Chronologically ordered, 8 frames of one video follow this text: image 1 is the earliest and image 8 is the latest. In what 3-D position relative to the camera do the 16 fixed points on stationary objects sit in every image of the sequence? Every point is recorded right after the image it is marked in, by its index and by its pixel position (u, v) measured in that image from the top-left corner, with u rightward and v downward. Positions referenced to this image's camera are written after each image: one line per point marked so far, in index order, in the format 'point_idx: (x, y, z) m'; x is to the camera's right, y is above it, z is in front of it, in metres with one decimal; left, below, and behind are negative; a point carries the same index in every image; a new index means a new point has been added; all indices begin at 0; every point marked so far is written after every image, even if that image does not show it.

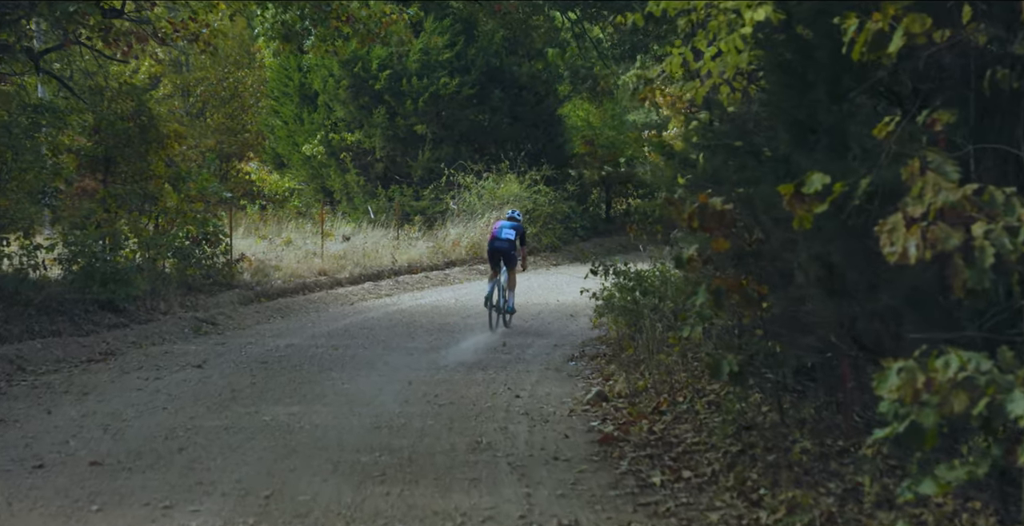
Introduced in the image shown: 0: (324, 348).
0: (-1.8, -0.8, +13.4) m
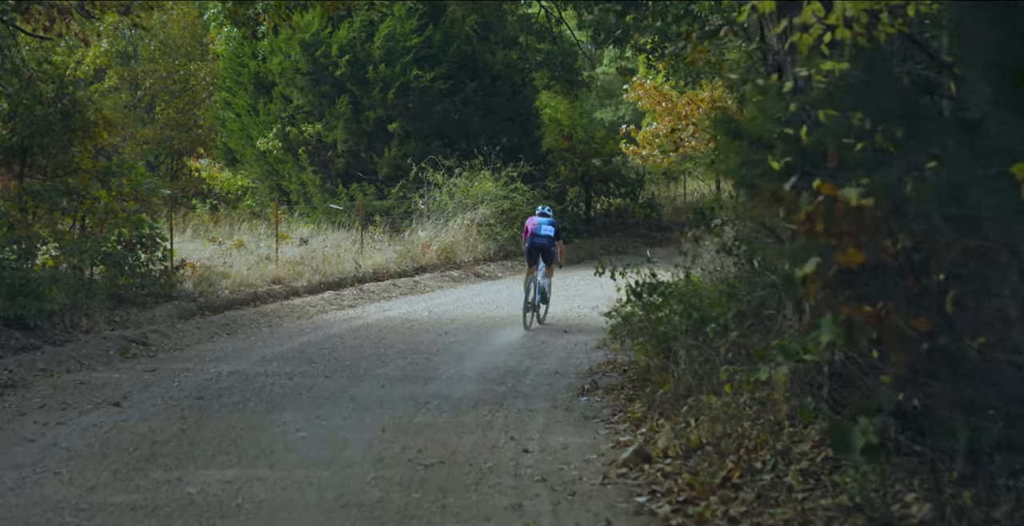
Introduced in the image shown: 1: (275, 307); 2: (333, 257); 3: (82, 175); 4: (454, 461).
0: (-1.8, -0.9, +11.0) m
1: (-2.7, -0.5, +16.7) m
2: (-2.5, +0.1, +19.9) m
3: (-4.2, +0.9, +14.2) m
4: (-0.3, -1.0, +7.4) m
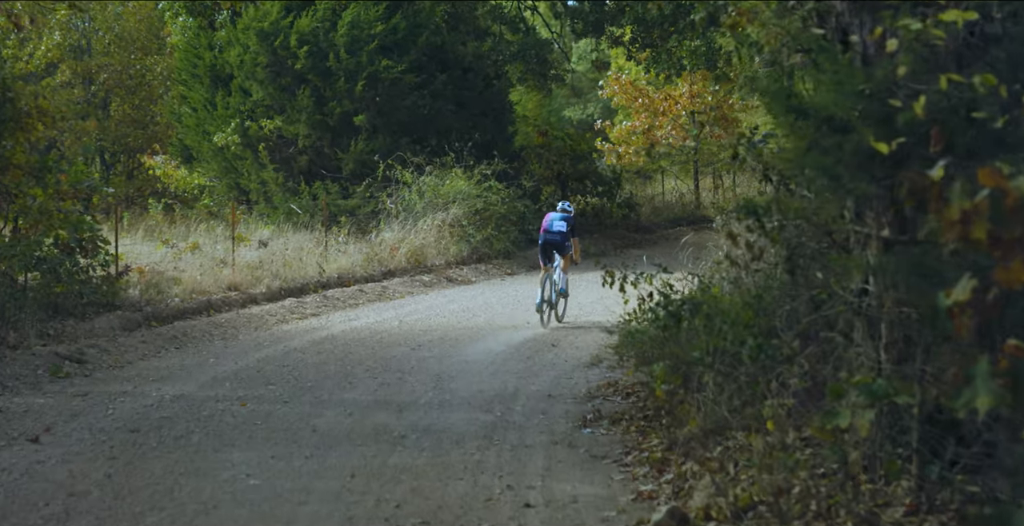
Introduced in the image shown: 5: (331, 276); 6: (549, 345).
0: (-1.9, -0.9, +9.5) m
1: (-3.0, -0.6, +15.2) m
2: (-2.8, 0.0, +18.4) m
3: (-4.4, +0.8, +12.6) m
4: (-0.3, -1.1, +6.0) m
5: (-2.3, -0.2, +18.6) m
6: (+0.3, -0.7, +12.8) m
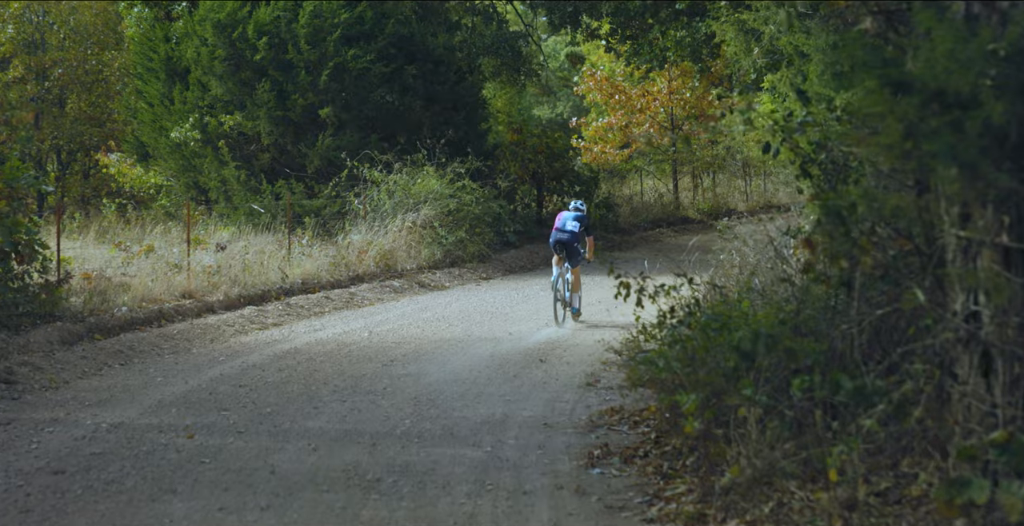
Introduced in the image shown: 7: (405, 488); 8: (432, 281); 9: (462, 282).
0: (-2.0, -1.0, +8.2) m
1: (-3.2, -0.6, +13.8) m
2: (-3.0, 0.0, +17.1) m
3: (-4.5, +0.7, +11.3) m
4: (-0.3, -1.1, +4.7) m
5: (-2.6, -0.2, +17.3) m
6: (+0.2, -0.8, +11.5) m
7: (-0.5, -1.0, +6.6) m
8: (-1.1, -0.2, +19.4) m
9: (-0.7, -0.3, +19.9) m
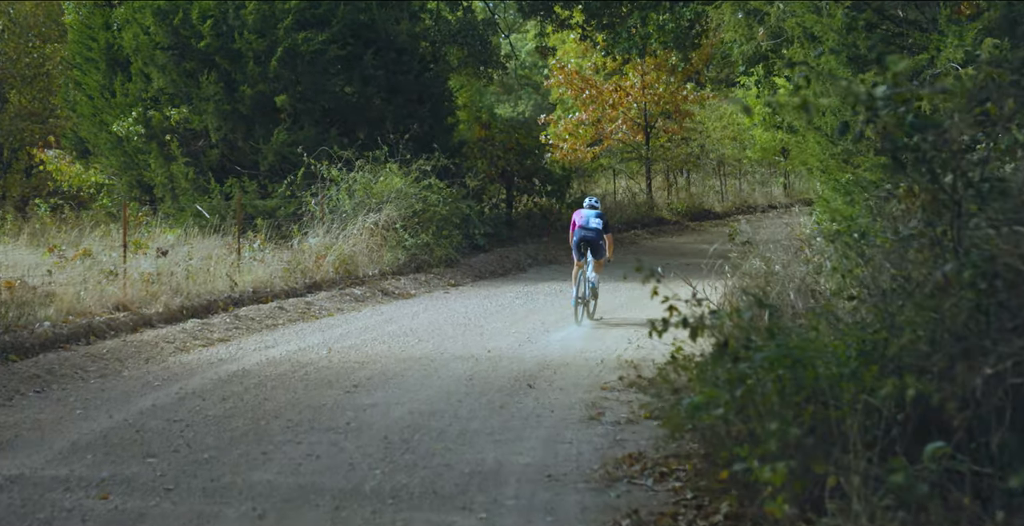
0: (-2.0, -1.0, +6.5) m
1: (-3.3, -0.7, +12.1) m
2: (-3.3, -0.1, +15.4) m
3: (-4.6, +0.7, +9.5) m
4: (-0.2, -1.2, +3.1) m
5: (-2.9, -0.3, +15.6) m
6: (+0.1, -0.8, +9.9) m
7: (-0.5, -1.1, +5.0) m
8: (-1.4, -0.3, +17.8) m
9: (-1.0, -0.3, +18.2) m
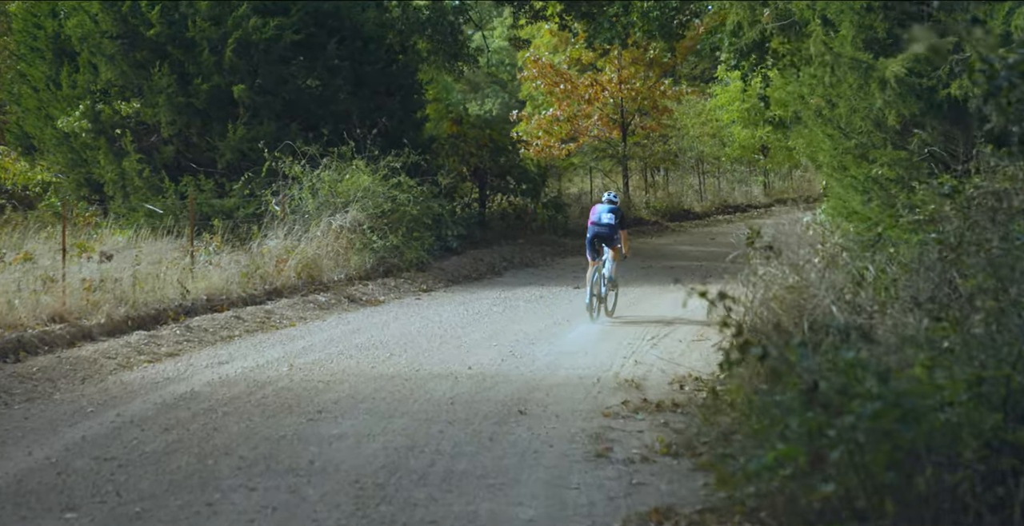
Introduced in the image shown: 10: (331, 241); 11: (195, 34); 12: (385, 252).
0: (-2.0, -1.1, +5.2) m
1: (-3.5, -0.7, +10.7) m
2: (-3.5, -0.1, +14.0) m
3: (-4.7, +0.6, +8.1) m
4: (-0.1, -1.2, +1.8) m
5: (-3.1, -0.4, +14.3) m
6: (0.0, -0.9, +8.6) m
7: (-0.4, -1.1, +3.7) m
8: (-1.7, -0.4, +16.4) m
9: (-1.3, -0.4, +16.9) m
10: (-2.2, +0.3, +17.4) m
11: (-4.1, +3.0, +19.3) m
12: (-1.6, +0.1, +18.3) m
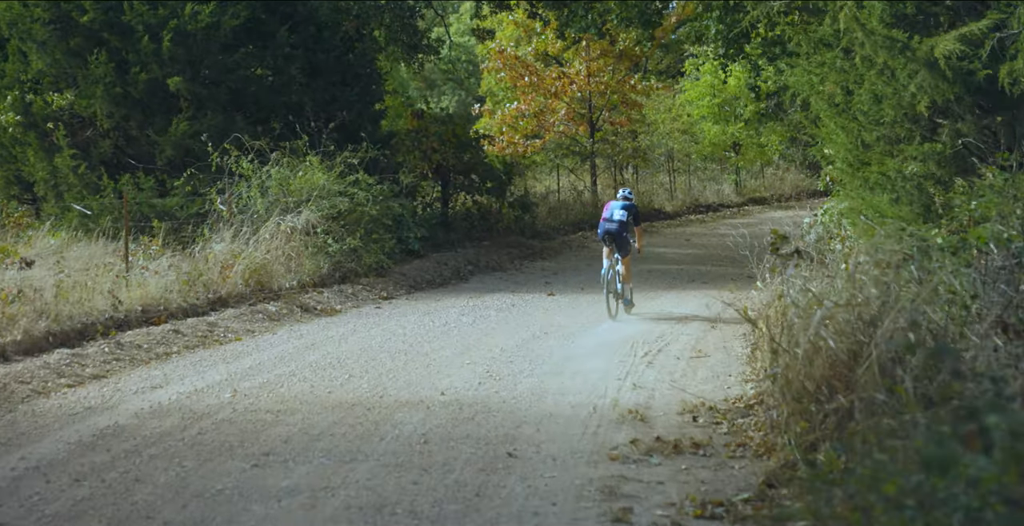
0: (-1.9, -1.2, +3.7) m
1: (-3.6, -0.8, +9.2) m
2: (-3.8, -0.2, +12.4) m
3: (-4.7, +0.6, +6.5) m
4: (+0.1, -1.3, +0.3) m
5: (-3.3, -0.4, +12.7) m
6: (0.0, -0.9, +7.2) m
7: (-0.3, -1.2, +2.2) m
8: (-2.0, -0.4, +14.9) m
9: (-1.6, -0.4, +15.4) m
10: (-2.5, +0.2, +15.8) m
11: (-4.5, +3.0, +17.7) m
12: (-2.0, +0.1, +16.8) m
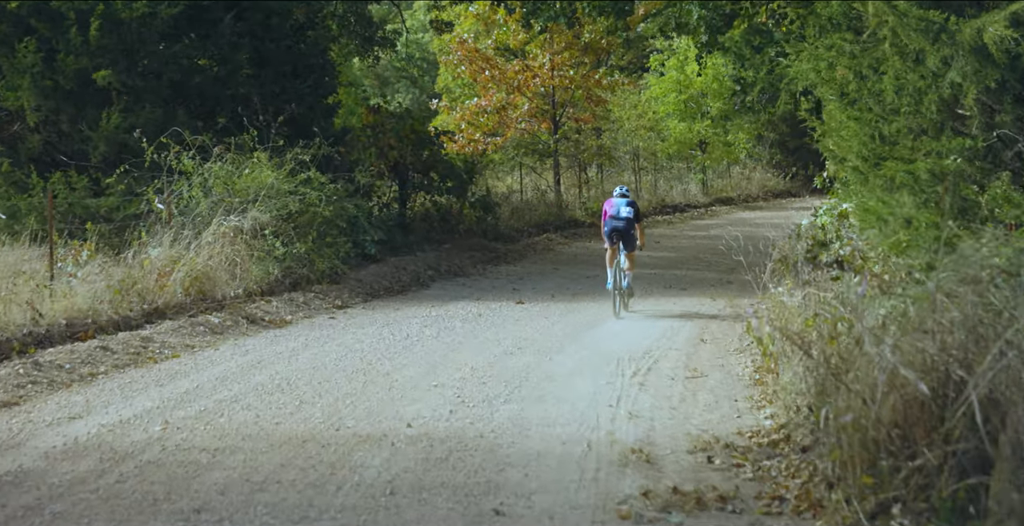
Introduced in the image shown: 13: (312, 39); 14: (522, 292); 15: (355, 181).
0: (-1.9, -1.2, +2.3) m
1: (-3.7, -0.9, +7.8) m
2: (-4.0, -0.3, +11.0) m
3: (-4.8, +0.5, +5.1) m
4: (+0.2, -1.3, -1.0) m
5: (-3.6, -0.5, +11.3) m
6: (-0.1, -1.0, +5.9) m
7: (-0.2, -1.3, +0.9) m
8: (-2.3, -0.5, +13.6) m
9: (-2.0, -0.5, +14.0) m
10: (-2.8, +0.2, +14.4) m
11: (-4.9, +2.9, +16.2) m
12: (-2.3, 0.0, +15.4) m
13: (-2.6, +2.8, +18.7) m
14: (+0.1, -0.3, +16.4) m
15: (-2.1, +1.1, +18.9) m
